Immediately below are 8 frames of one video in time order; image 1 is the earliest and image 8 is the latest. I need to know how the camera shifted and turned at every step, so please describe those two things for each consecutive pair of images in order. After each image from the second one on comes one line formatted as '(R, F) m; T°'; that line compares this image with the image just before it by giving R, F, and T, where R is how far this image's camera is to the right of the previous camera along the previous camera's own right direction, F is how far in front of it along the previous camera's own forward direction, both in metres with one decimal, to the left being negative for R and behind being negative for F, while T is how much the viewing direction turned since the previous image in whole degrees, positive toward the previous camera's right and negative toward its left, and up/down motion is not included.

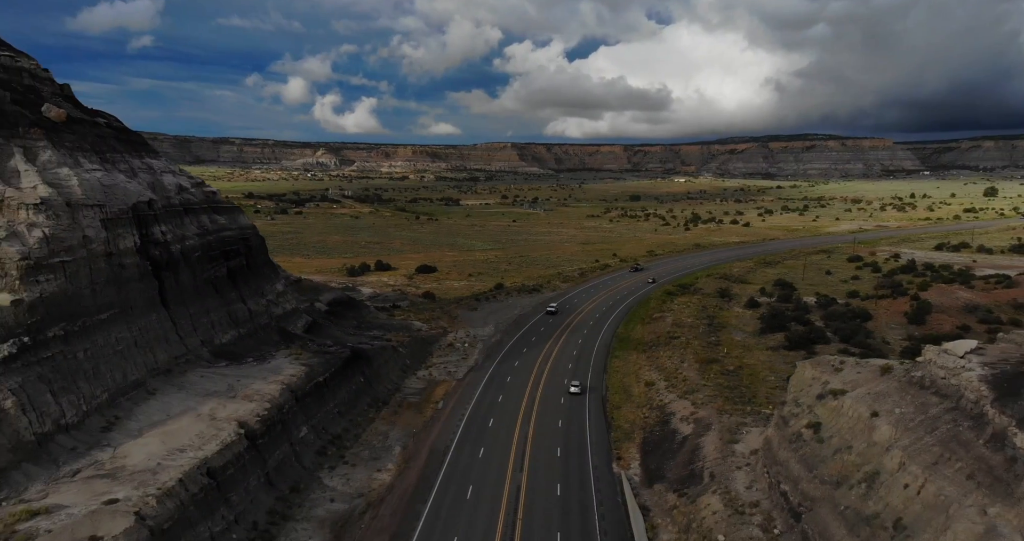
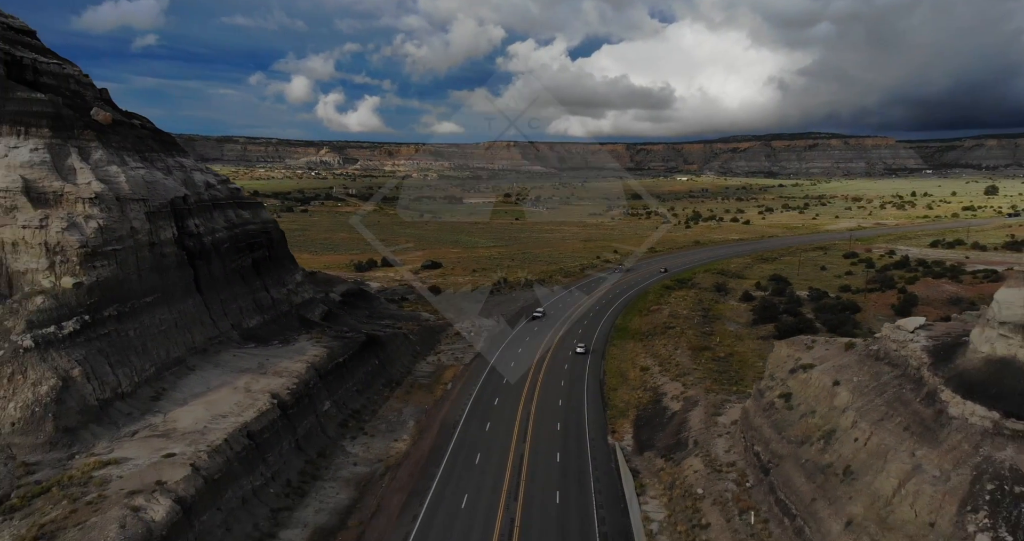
(-0.1, -3.2) m; 0°
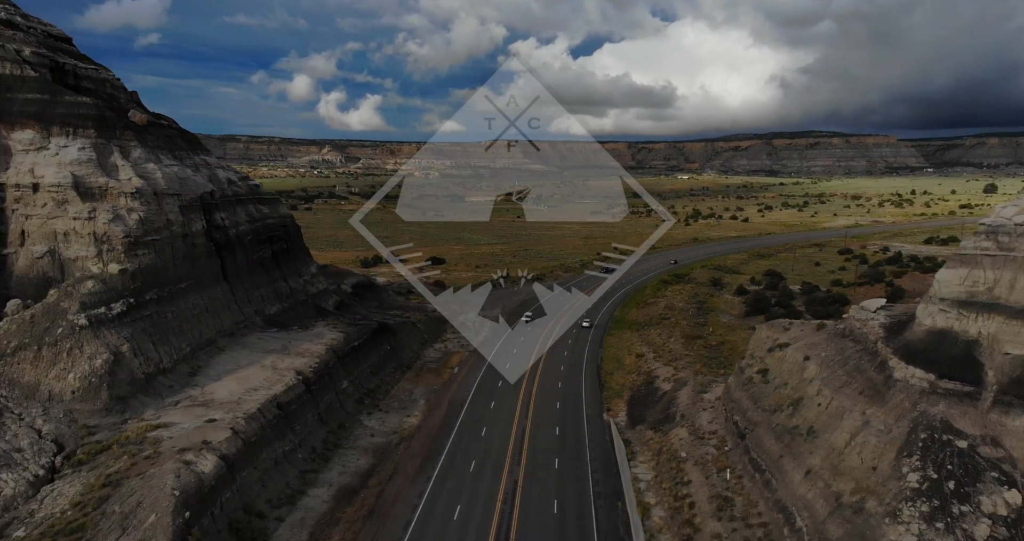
(-0.1, -3.0) m; 0°
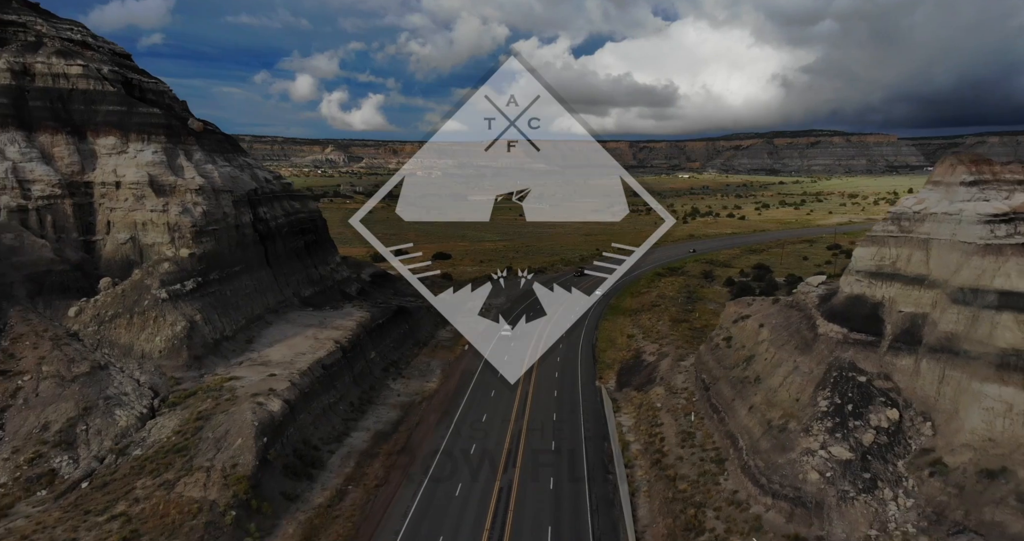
(-0.2, -6.2) m; 0°
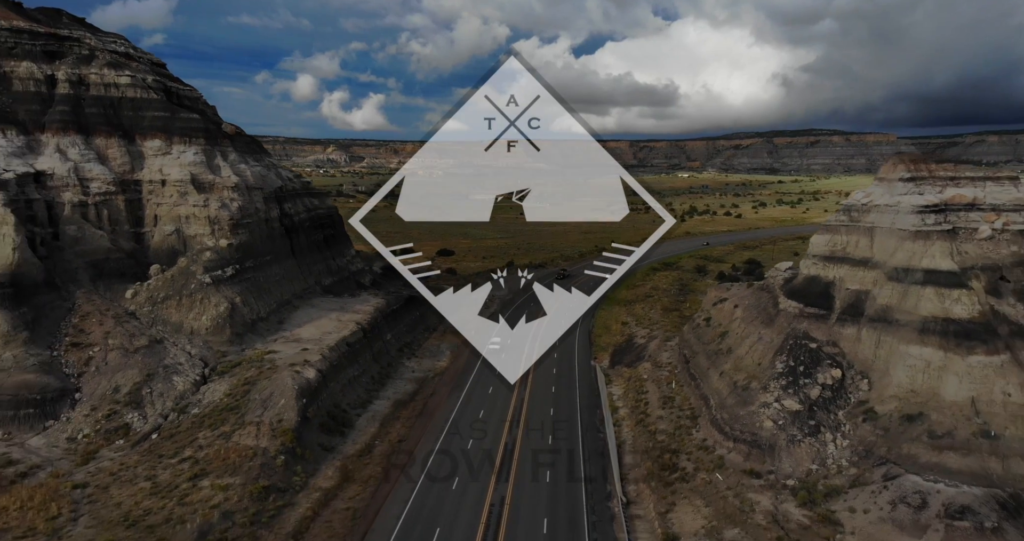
(-0.2, -4.6) m; 0°
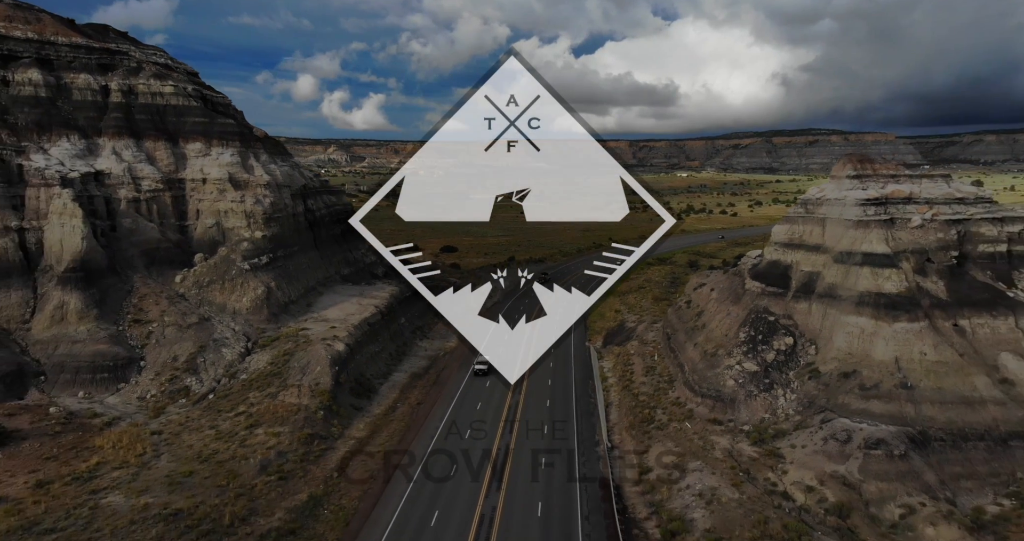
(-0.2, -5.3) m; 0°
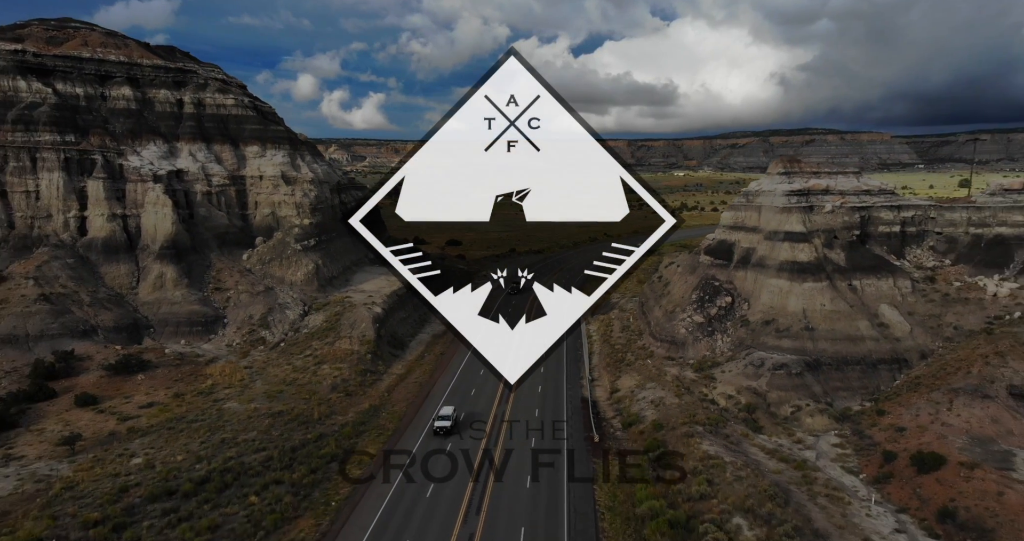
(-0.3, -10.3) m; 0°
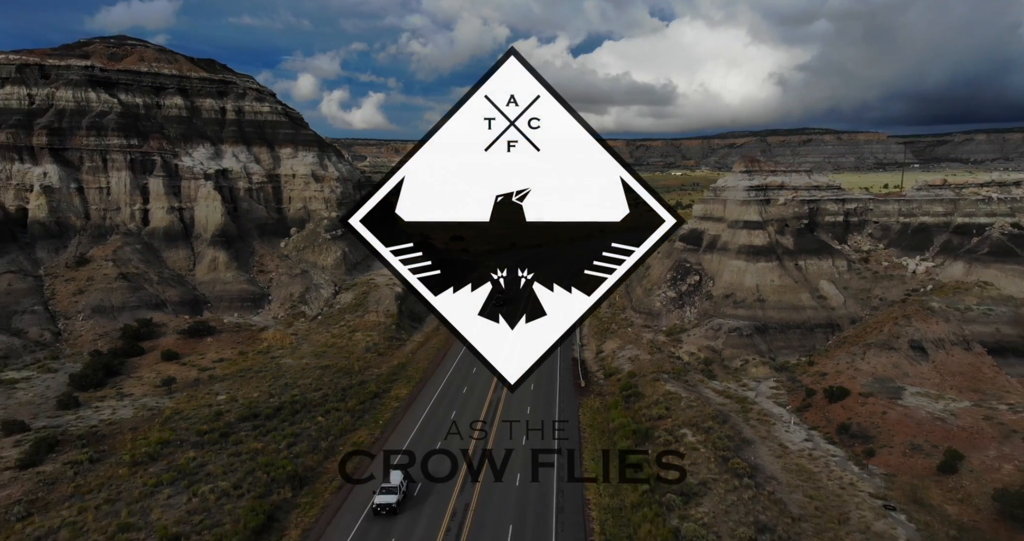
(-0.2, -8.3) m; 0°
